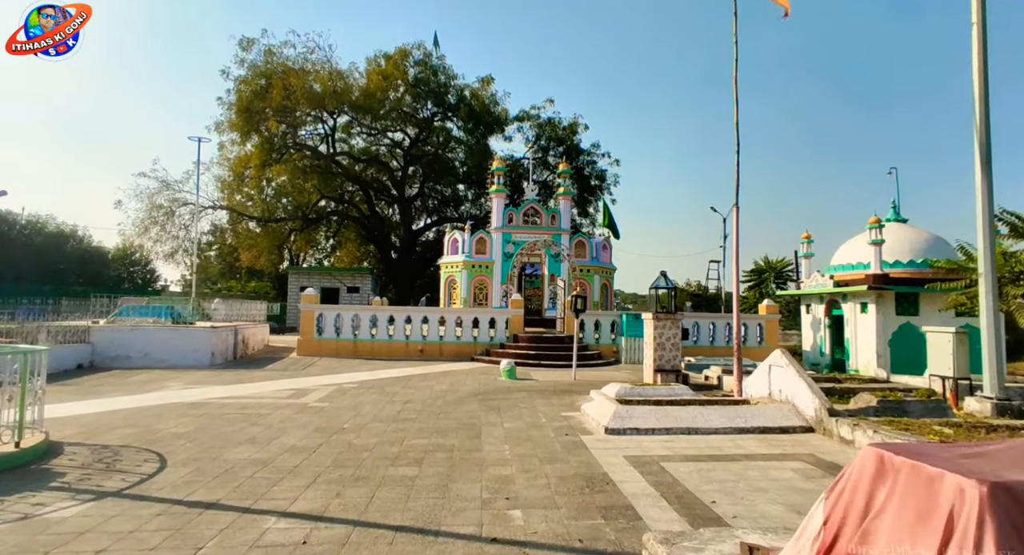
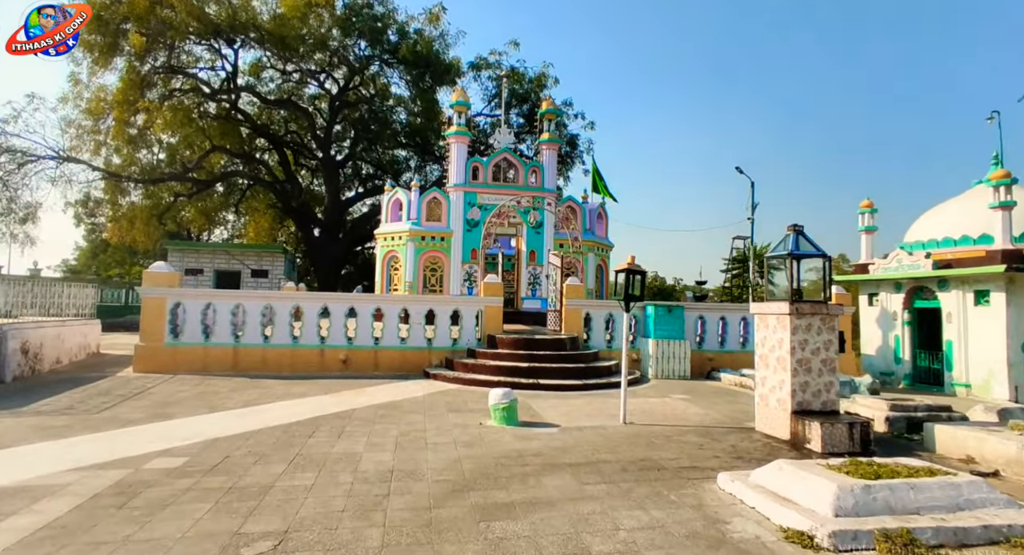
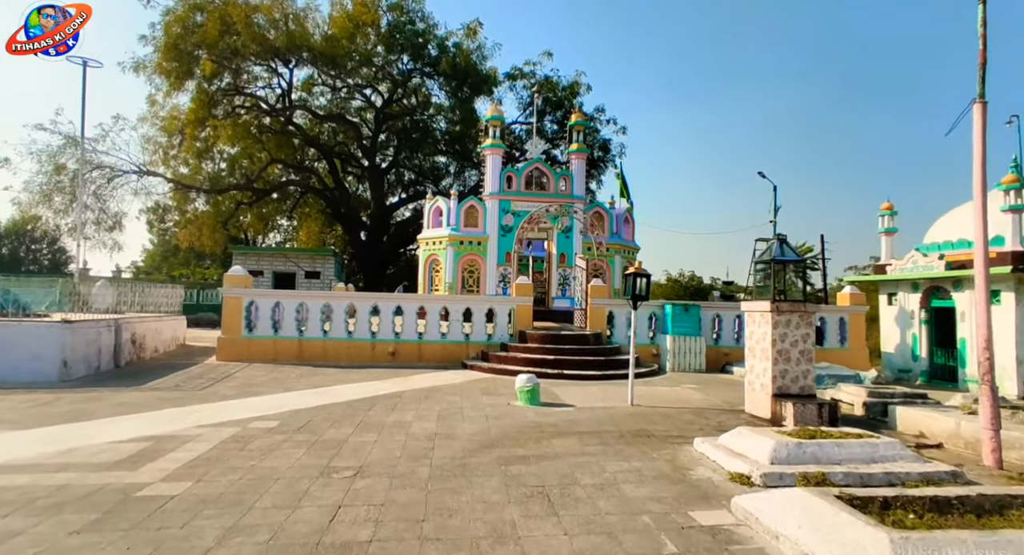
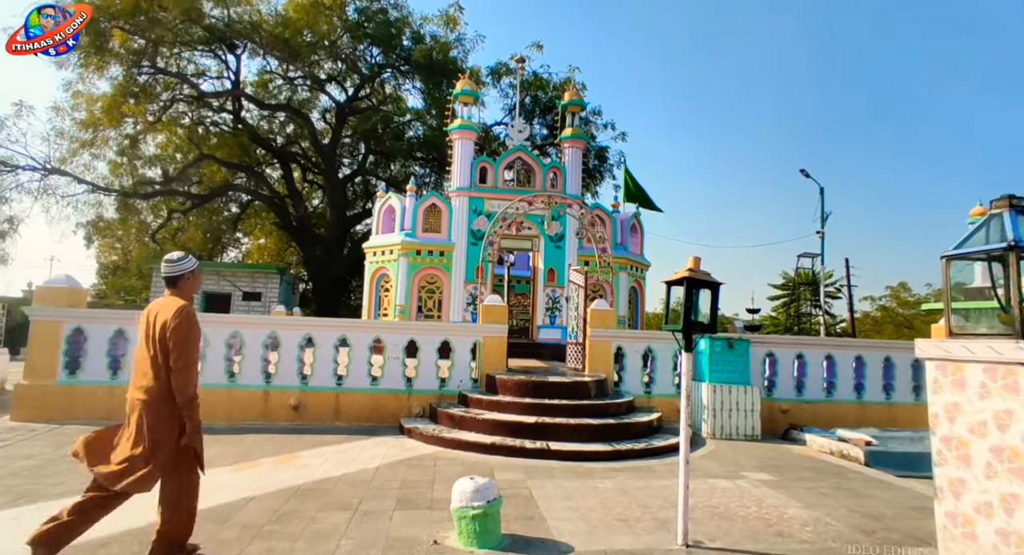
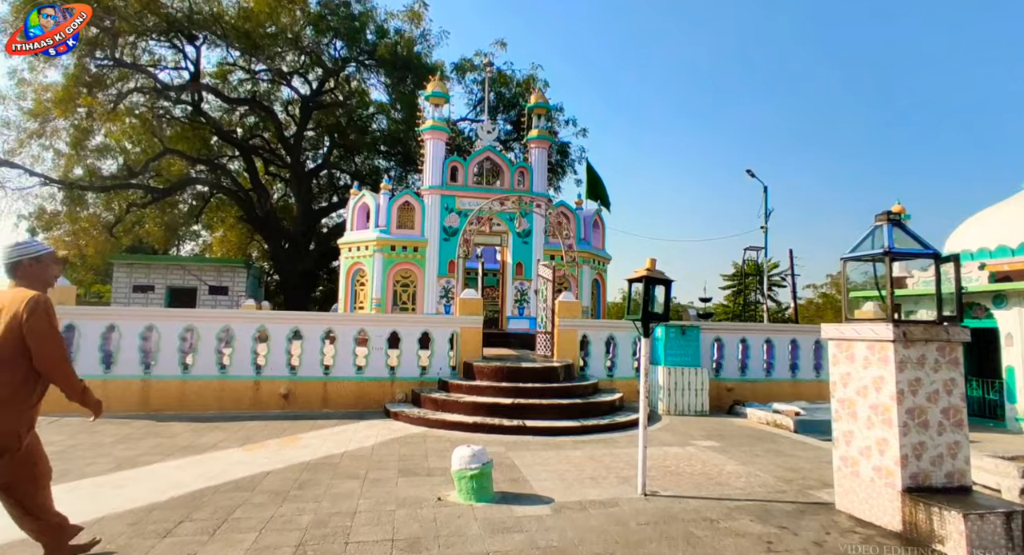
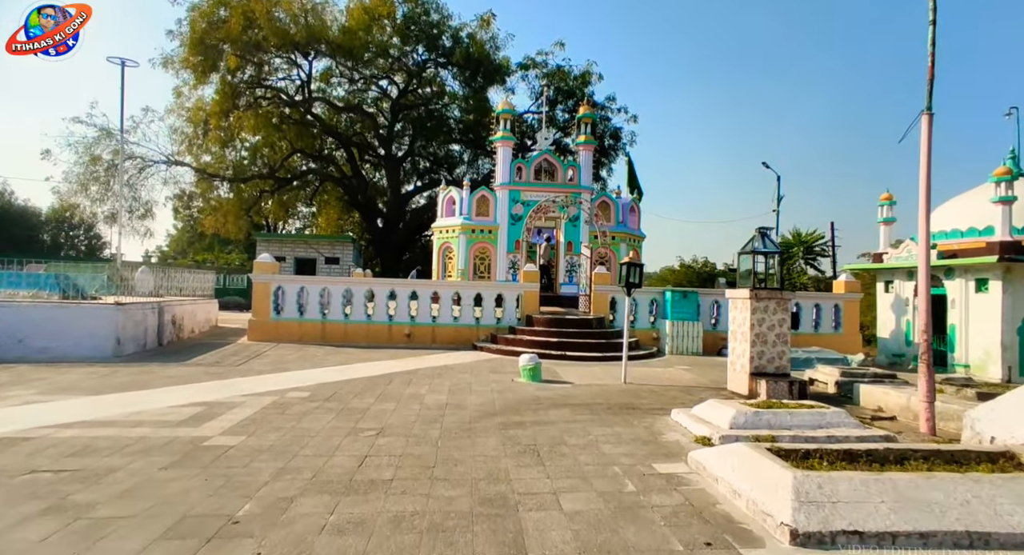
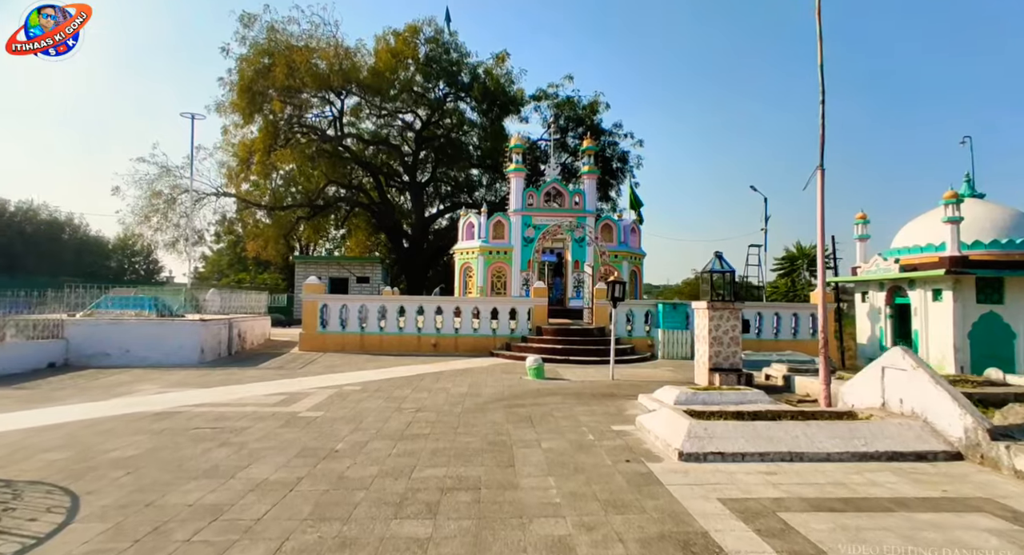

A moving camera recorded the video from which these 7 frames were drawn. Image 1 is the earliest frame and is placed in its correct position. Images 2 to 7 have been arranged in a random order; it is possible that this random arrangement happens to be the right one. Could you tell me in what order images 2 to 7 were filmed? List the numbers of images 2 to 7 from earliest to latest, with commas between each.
7, 6, 3, 2, 5, 4
